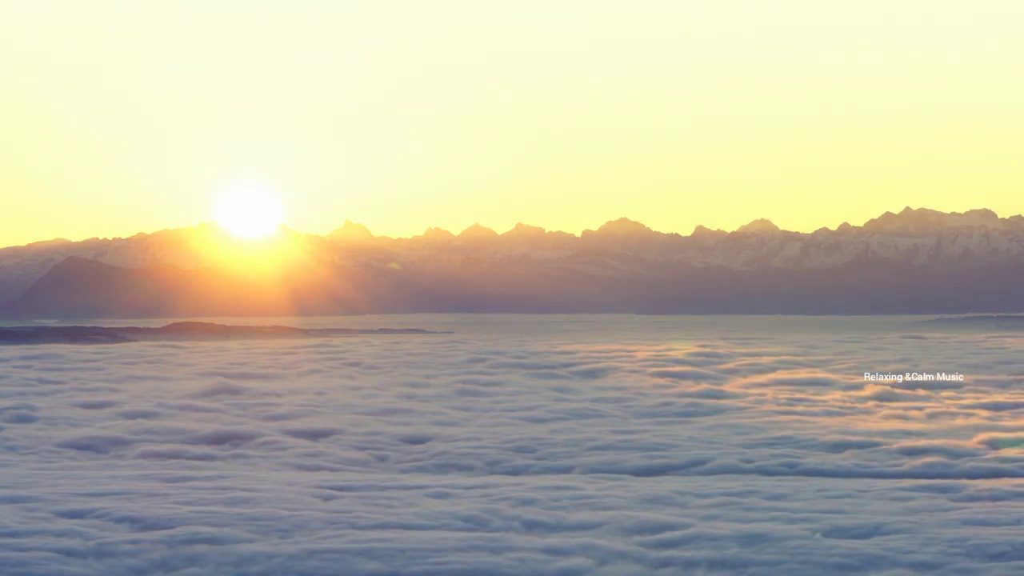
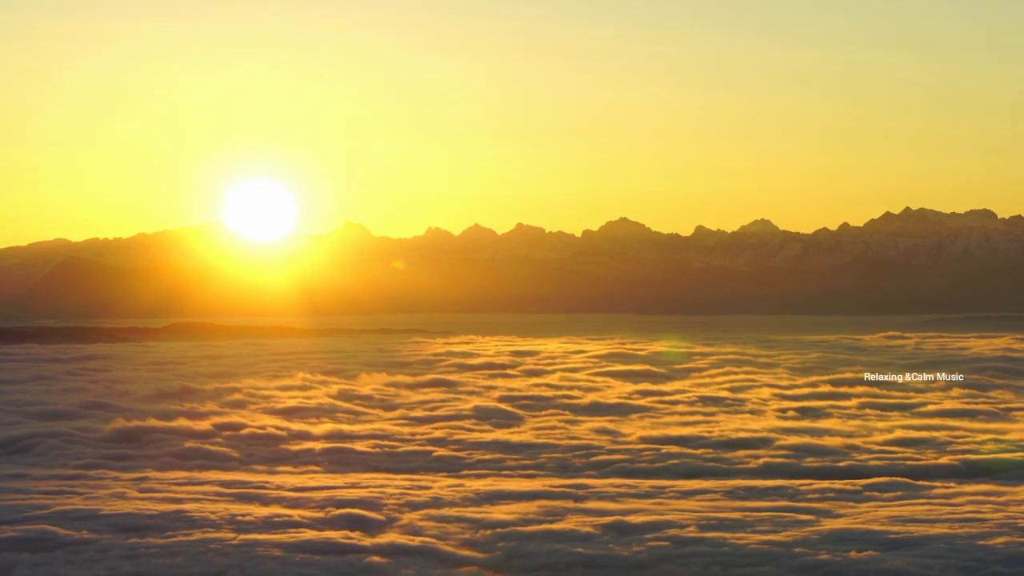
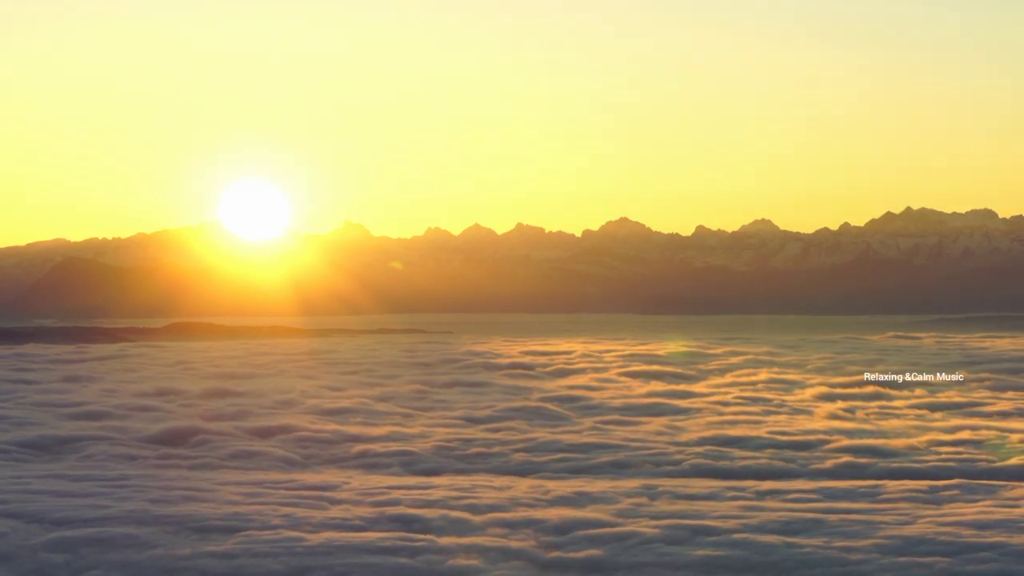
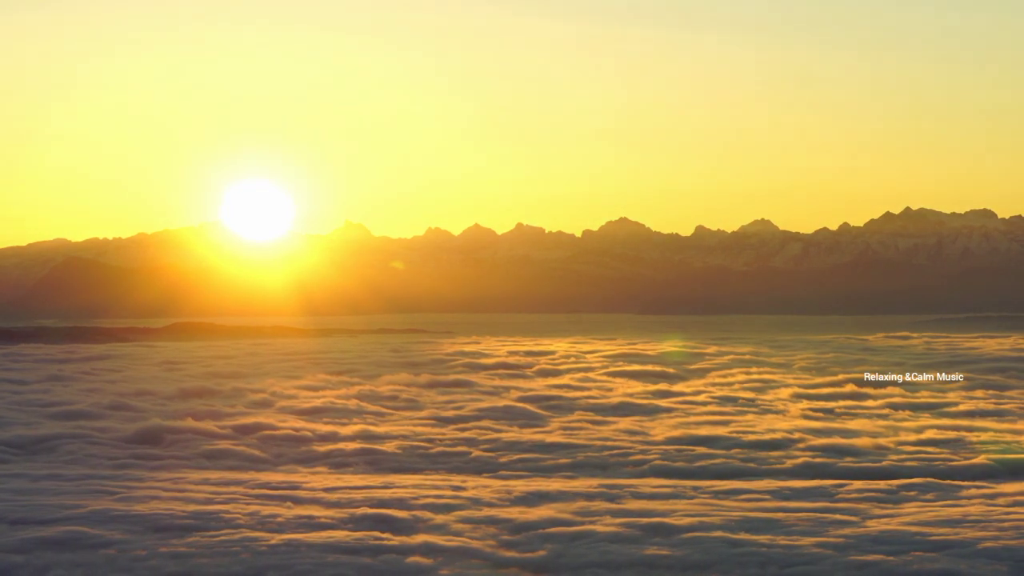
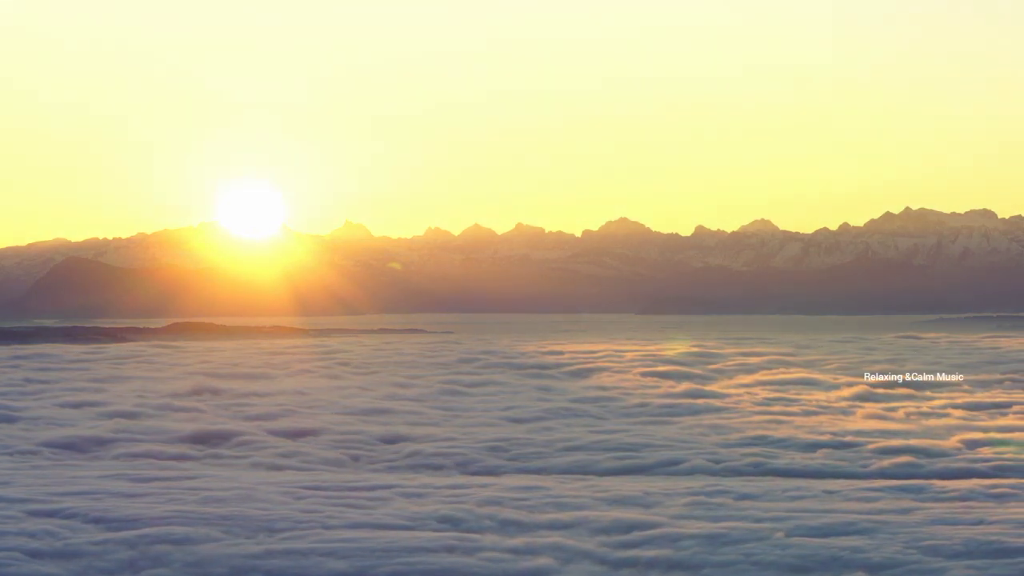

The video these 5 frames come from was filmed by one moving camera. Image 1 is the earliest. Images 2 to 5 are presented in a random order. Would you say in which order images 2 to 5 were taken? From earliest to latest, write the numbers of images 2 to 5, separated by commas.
5, 3, 4, 2
